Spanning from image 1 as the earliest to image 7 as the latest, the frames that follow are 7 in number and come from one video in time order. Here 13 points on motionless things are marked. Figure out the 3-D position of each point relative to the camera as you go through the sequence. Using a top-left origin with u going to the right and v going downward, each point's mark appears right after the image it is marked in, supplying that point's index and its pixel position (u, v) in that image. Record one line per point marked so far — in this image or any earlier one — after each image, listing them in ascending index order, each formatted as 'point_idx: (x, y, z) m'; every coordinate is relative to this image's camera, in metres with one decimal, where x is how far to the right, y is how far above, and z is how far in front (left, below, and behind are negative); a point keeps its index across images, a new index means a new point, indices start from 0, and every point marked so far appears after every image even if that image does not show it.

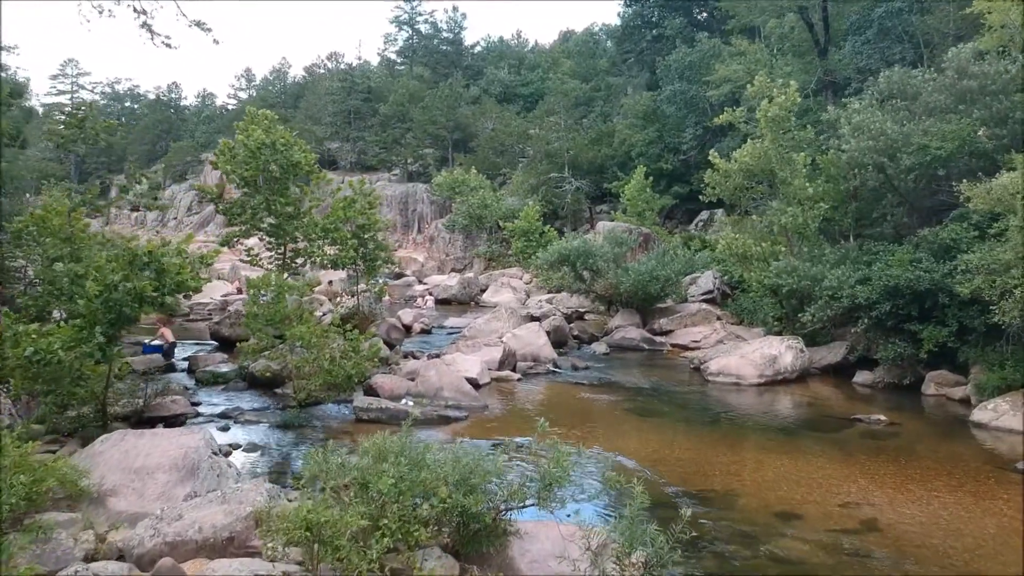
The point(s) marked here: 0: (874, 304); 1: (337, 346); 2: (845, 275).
0: (+7.1, -0.3, +18.2) m
1: (-3.0, -1.0, +15.6) m
2: (+6.9, +0.3, +19.1) m
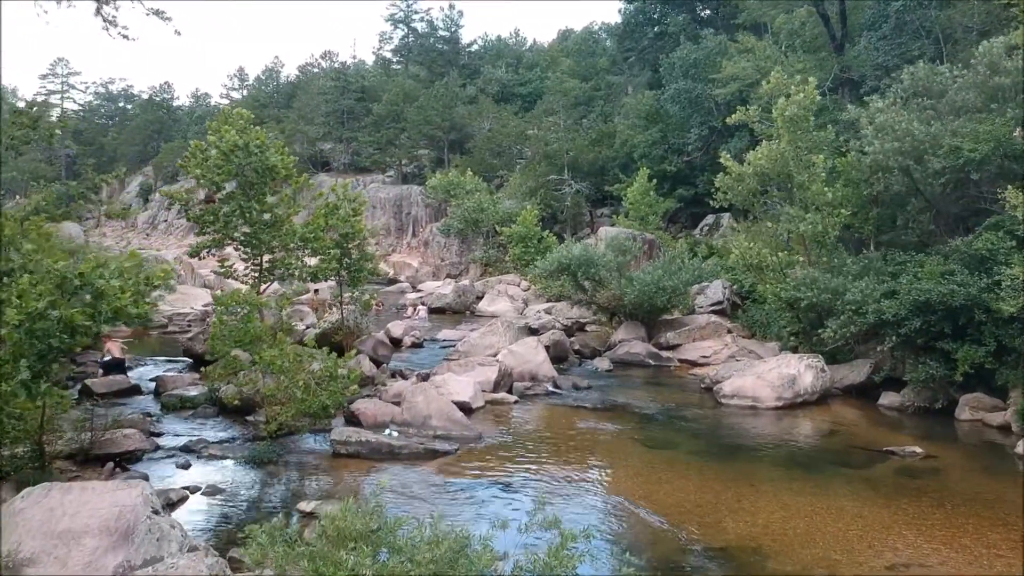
0: (+7.1, -0.6, +16.7) m
1: (-3.0, -1.3, +14.1) m
2: (+6.8, 0.0, +17.6) m
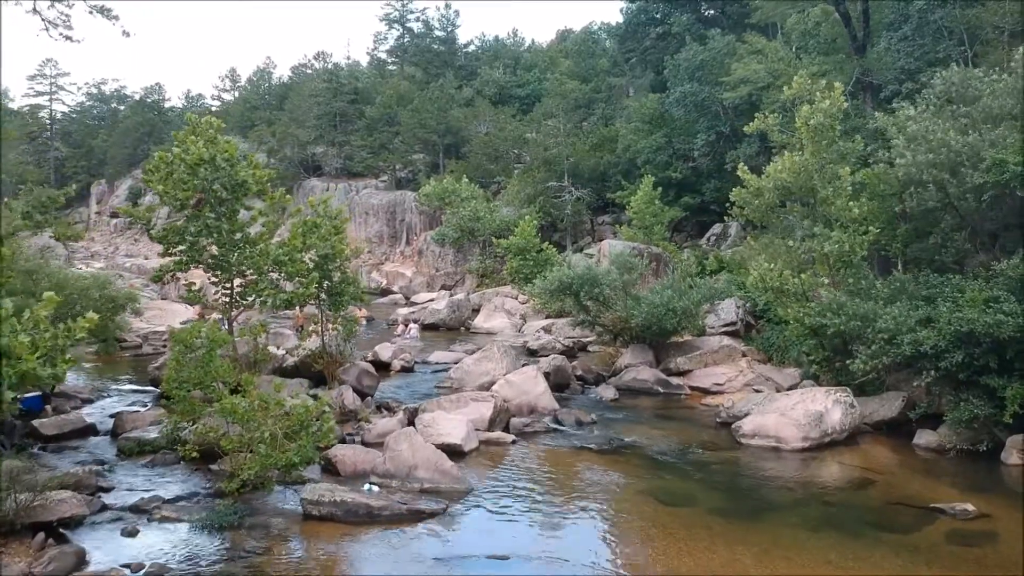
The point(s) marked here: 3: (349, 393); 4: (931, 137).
0: (+7.0, -1.1, +15.1) m
1: (-3.1, -1.7, +12.4) m
2: (+6.7, -0.5, +15.9) m
3: (-3.1, -1.9, +17.4) m
4: (+7.7, +2.8, +17.0) m
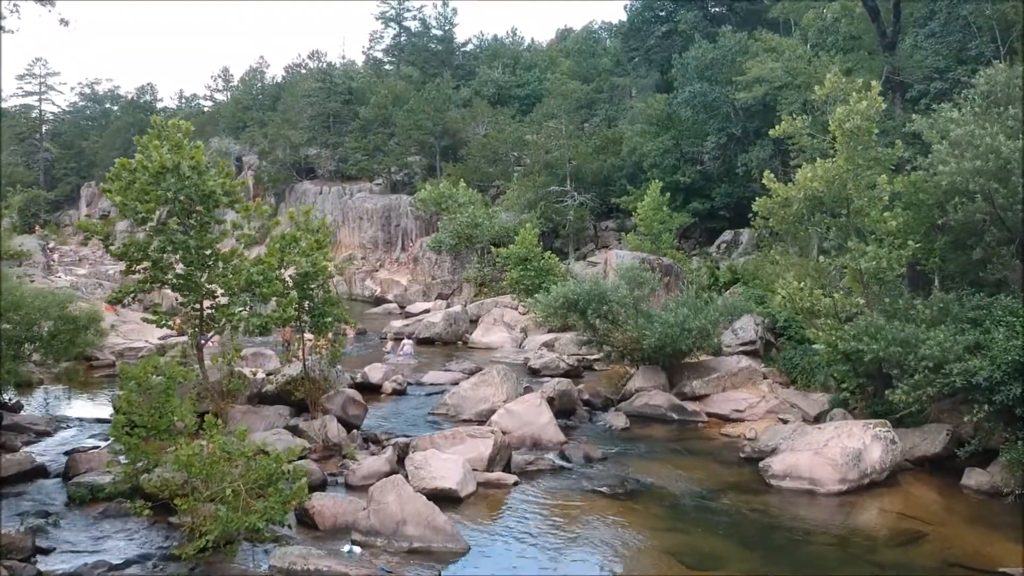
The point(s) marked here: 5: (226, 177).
0: (+7.0, -1.4, +13.4) m
1: (-3.0, -2.1, +10.8) m
2: (+6.7, -0.8, +14.3) m
3: (-3.0, -2.3, +15.7) m
4: (+7.7, +2.4, +15.3) m
5: (-4.5, +1.7, +14.6) m
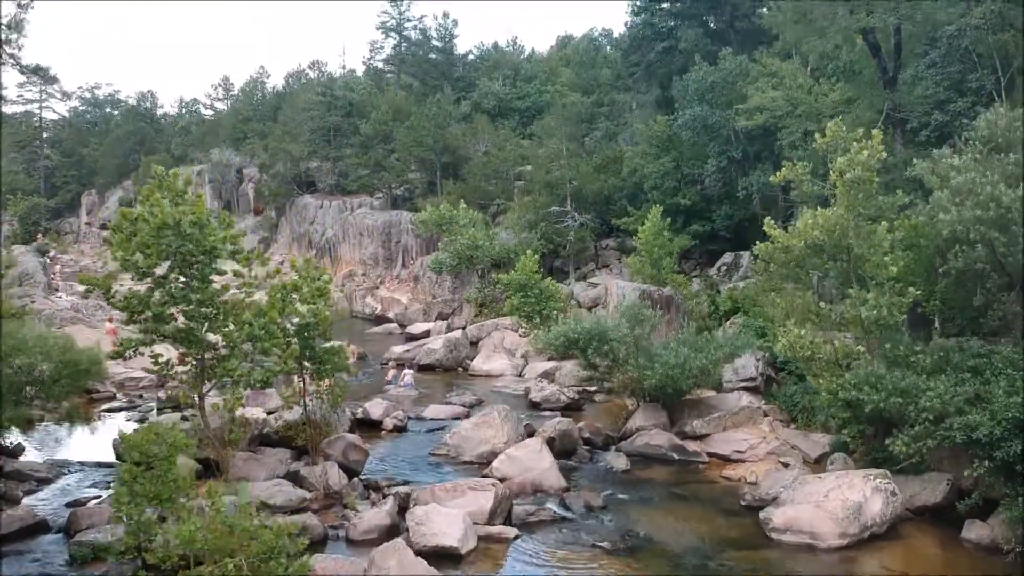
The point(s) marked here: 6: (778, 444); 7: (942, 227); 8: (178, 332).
0: (+7.0, -2.2, +13.4) m
1: (-3.0, -2.9, +10.8) m
2: (+6.8, -1.6, +14.3) m
3: (-3.0, -3.1, +15.7) m
4: (+7.7, +1.6, +15.3) m
5: (-4.5, +0.9, +14.6) m
6: (+5.2, -3.0, +18.0) m
7: (+7.4, +1.1, +16.0) m
8: (-5.1, -0.7, +14.2) m
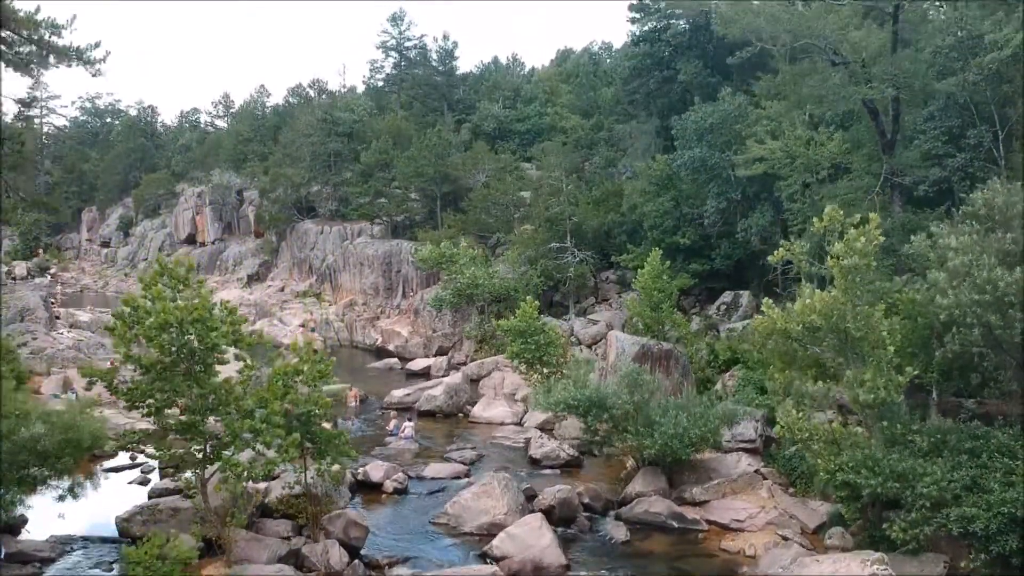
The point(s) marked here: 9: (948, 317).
0: (+7.0, -3.6, +13.5) m
1: (-3.0, -4.3, +10.9) m
2: (+6.8, -3.0, +14.4) m
3: (-3.0, -4.5, +15.8) m
4: (+7.7, +0.2, +15.4) m
5: (-4.5, -0.5, +14.7) m
6: (+5.2, -4.4, +18.1) m
7: (+7.4, -0.3, +16.1) m
8: (-5.1, -2.1, +14.3) m
9: (+7.6, -0.5, +16.1) m
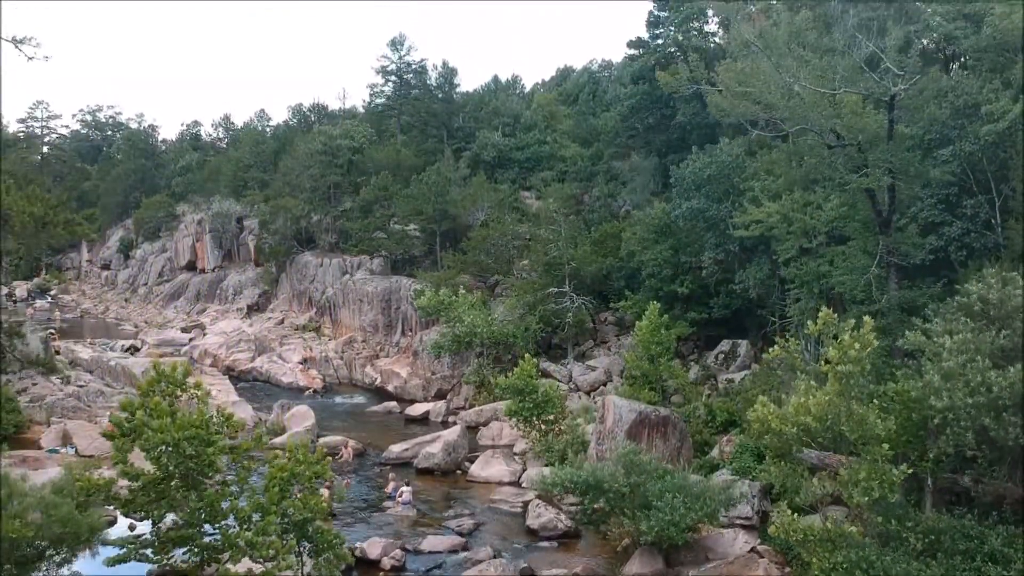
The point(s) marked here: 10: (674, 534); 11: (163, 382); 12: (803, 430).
0: (+7.0, -5.3, +13.6) m
1: (-3.1, -6.0, +11.0) m
2: (+6.7, -4.7, +14.4) m
3: (-3.1, -6.2, +15.9) m
4: (+7.6, -1.5, +15.5) m
5: (-4.6, -2.2, +14.8) m
6: (+5.1, -6.1, +18.1) m
7: (+7.3, -2.0, +16.1) m
8: (-5.2, -3.8, +14.3) m
9: (+7.5, -2.2, +16.1) m
10: (+3.3, -4.9, +18.9) m
11: (-5.7, -1.5, +15.0) m
12: (+5.2, -2.4, +16.5) m
